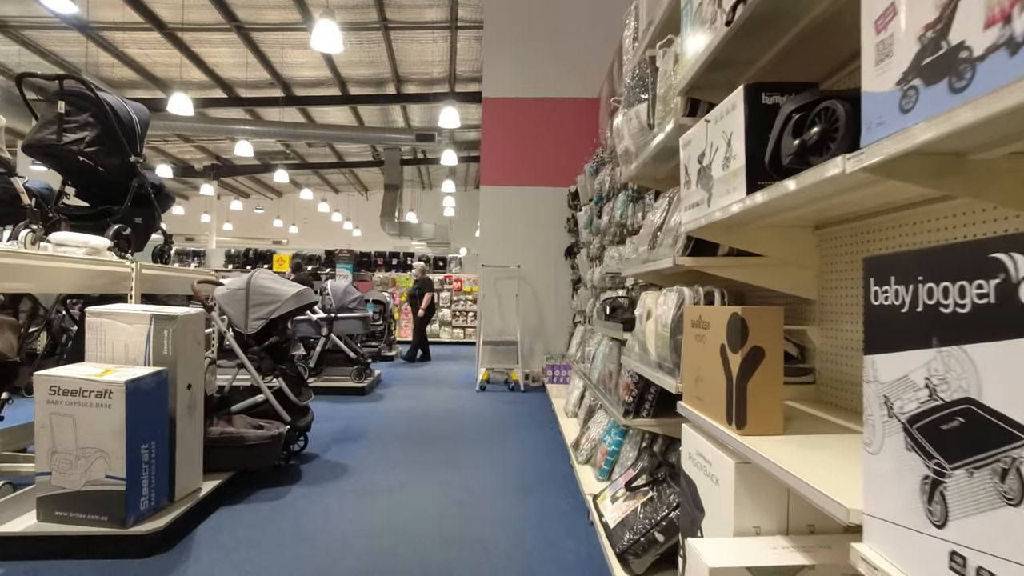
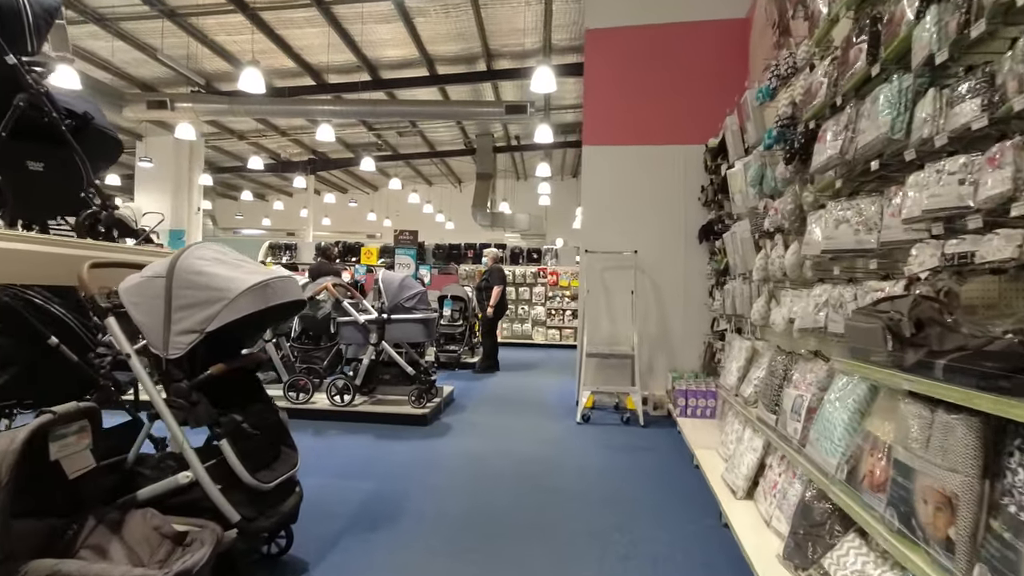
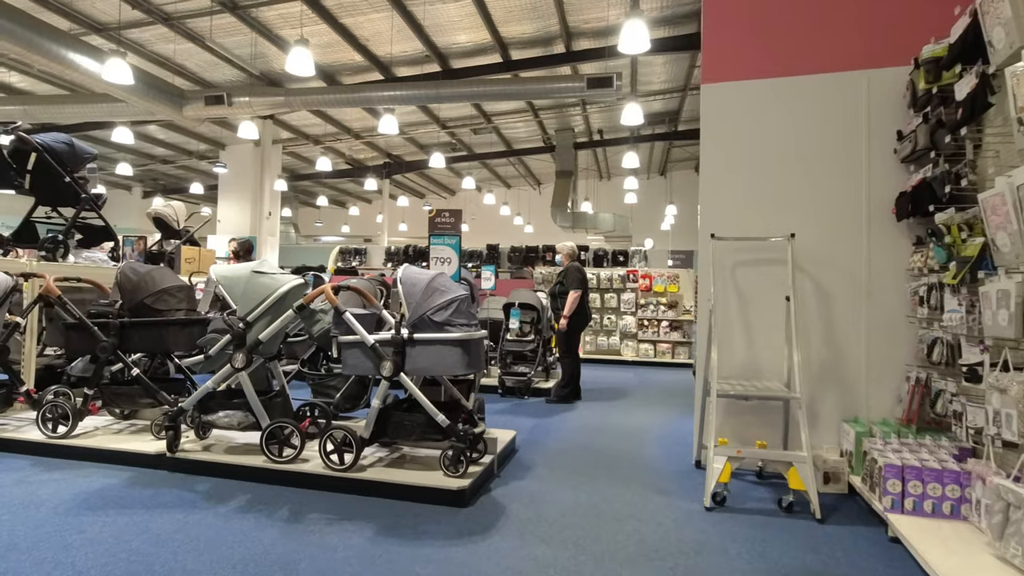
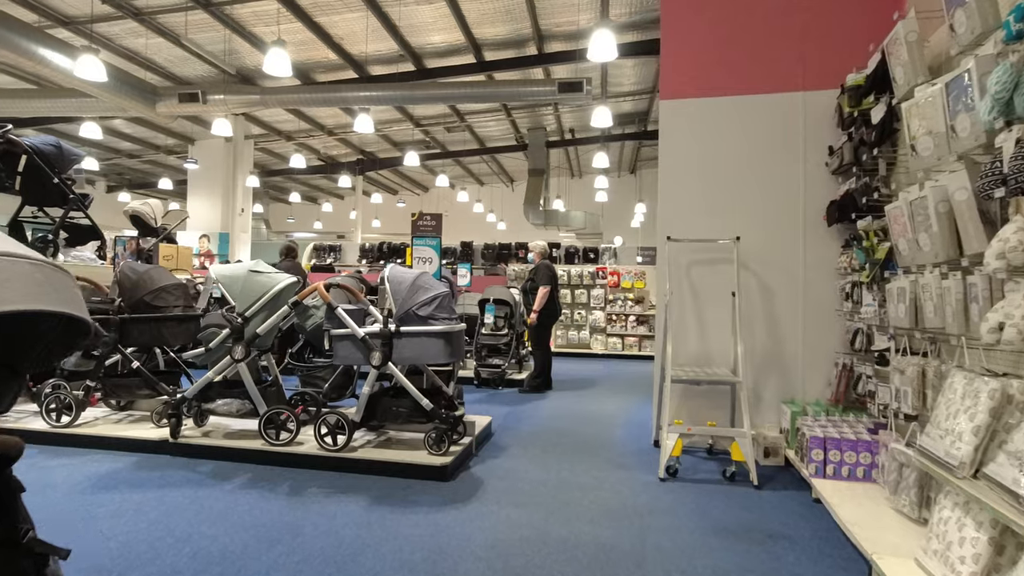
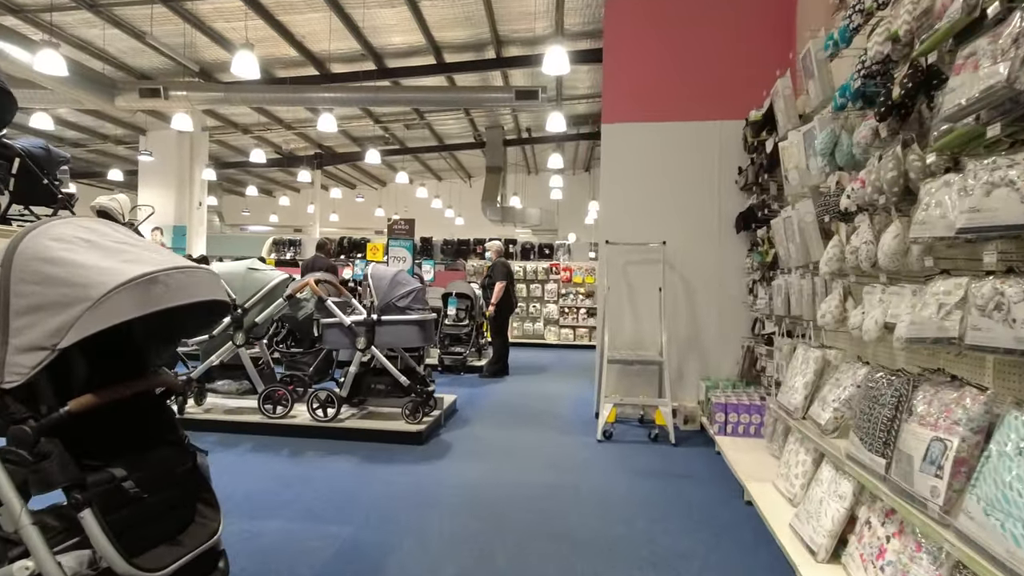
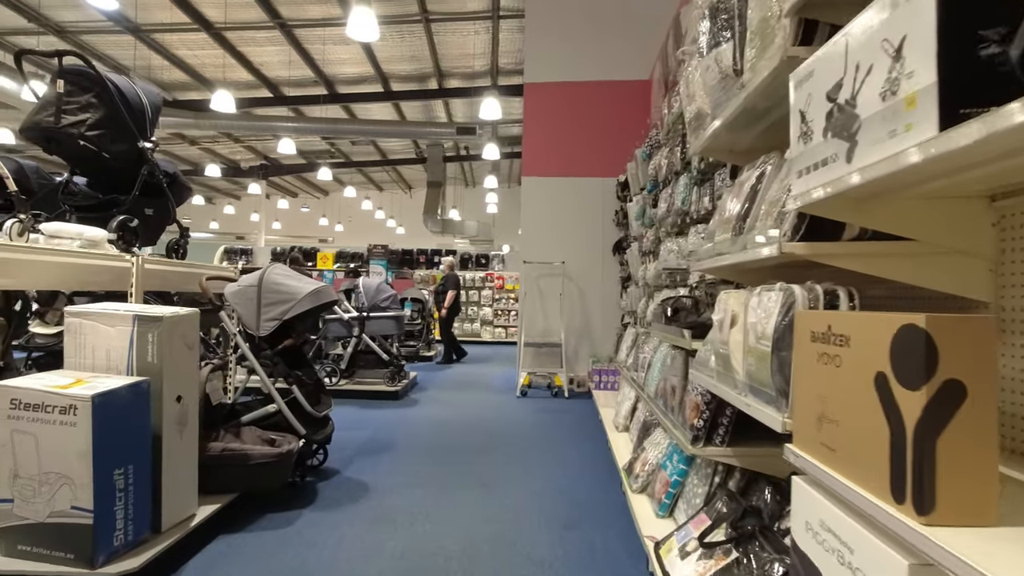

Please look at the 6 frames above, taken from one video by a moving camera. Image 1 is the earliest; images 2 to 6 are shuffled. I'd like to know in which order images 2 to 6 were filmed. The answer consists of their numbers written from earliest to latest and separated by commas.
6, 2, 5, 4, 3
